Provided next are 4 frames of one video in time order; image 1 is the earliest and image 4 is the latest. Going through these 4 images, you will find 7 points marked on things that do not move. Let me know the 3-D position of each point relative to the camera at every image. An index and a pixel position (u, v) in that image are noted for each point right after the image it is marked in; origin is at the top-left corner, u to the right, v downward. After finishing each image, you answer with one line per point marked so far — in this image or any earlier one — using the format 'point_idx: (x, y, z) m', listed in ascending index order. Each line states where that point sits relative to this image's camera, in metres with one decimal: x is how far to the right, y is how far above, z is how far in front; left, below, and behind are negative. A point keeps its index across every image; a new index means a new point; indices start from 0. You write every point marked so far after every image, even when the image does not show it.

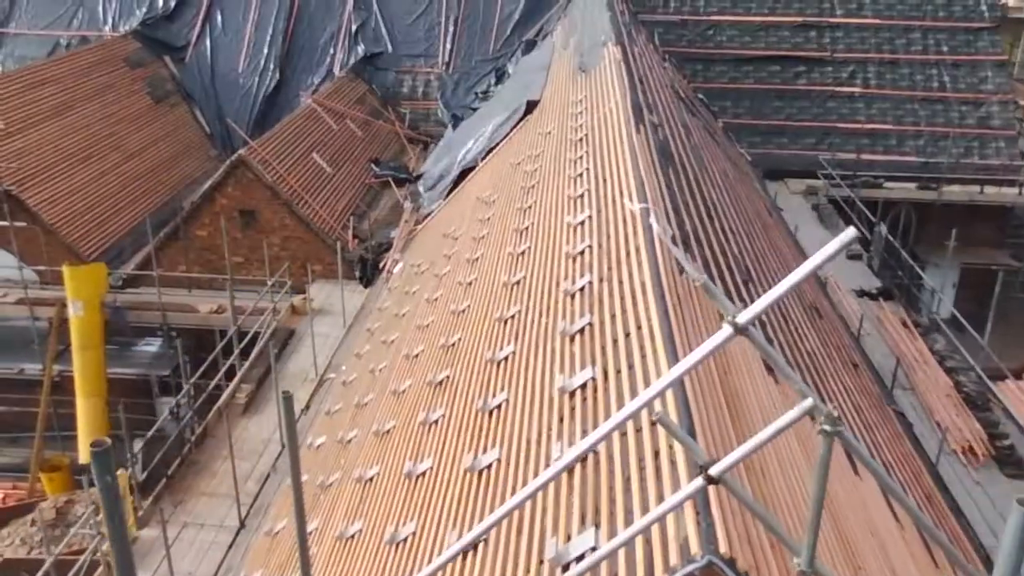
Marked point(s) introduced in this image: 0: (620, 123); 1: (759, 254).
0: (+1.1, +1.6, +9.2) m
1: (+2.8, +0.4, +10.3) m
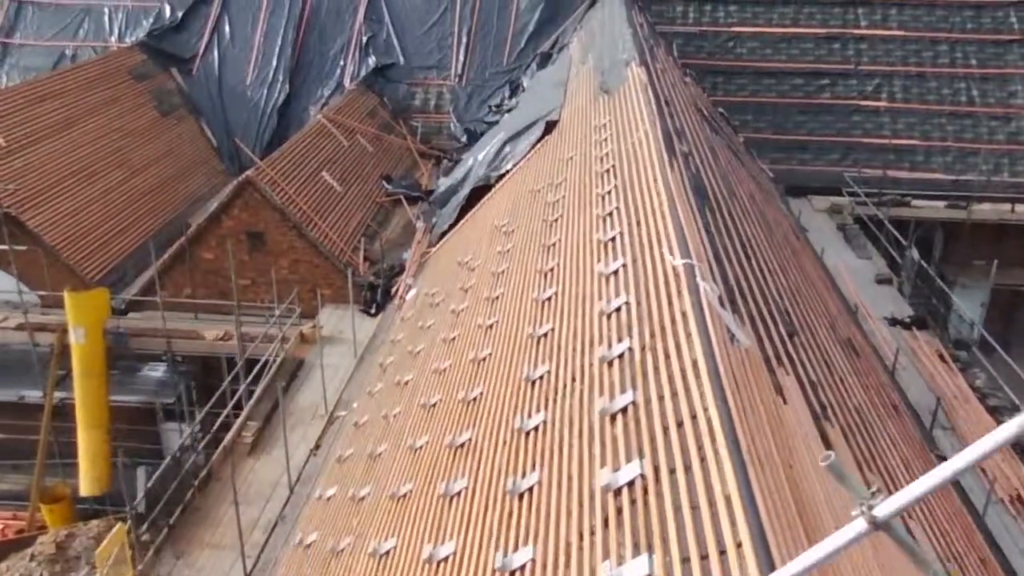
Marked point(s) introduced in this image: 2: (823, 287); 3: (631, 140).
0: (+1.3, +1.2, +8.6) m
1: (+3.0, 0.0, +9.8) m
2: (+4.4, 0.0, +12.9) m
3: (+1.3, +1.5, +9.6) m
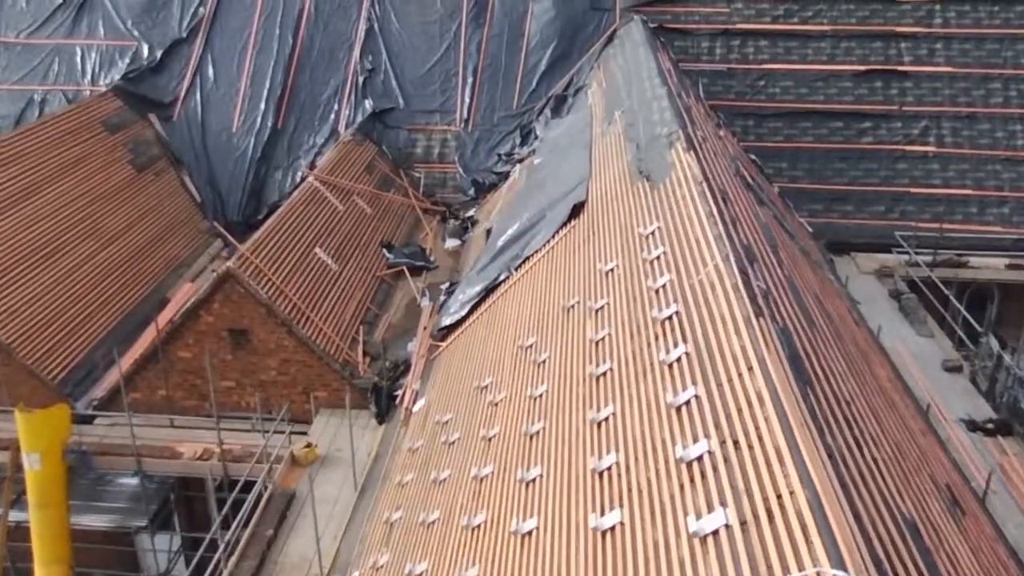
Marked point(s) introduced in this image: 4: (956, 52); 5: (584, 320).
0: (+1.6, -0.2, +6.8) m
1: (+3.3, -1.5, +7.9) m
2: (+4.7, -1.4, +11.1) m
3: (+1.6, +0.1, +7.7) m
4: (+9.3, +5.0, +19.2) m
5: (+0.7, -0.3, +9.0) m
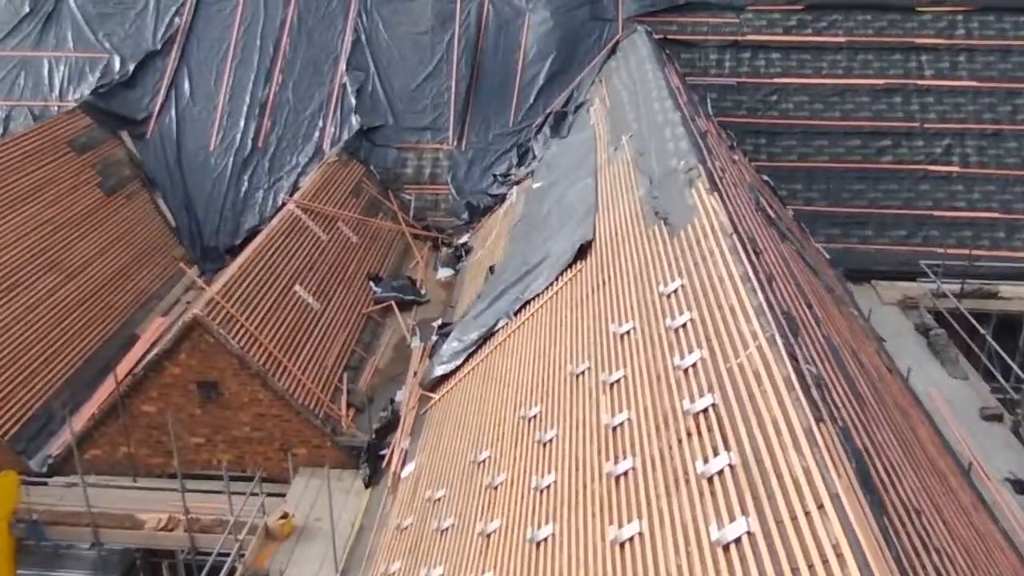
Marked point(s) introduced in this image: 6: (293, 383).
0: (+1.6, -0.8, +5.6) m
1: (+3.4, -2.0, +6.7) m
2: (+4.7, -1.9, +9.9) m
3: (+1.6, -0.5, +6.5) m
4: (+9.3, +4.4, +18.1) m
5: (+0.7, -0.9, +7.8) m
6: (-2.8, -1.2, +11.6) m
